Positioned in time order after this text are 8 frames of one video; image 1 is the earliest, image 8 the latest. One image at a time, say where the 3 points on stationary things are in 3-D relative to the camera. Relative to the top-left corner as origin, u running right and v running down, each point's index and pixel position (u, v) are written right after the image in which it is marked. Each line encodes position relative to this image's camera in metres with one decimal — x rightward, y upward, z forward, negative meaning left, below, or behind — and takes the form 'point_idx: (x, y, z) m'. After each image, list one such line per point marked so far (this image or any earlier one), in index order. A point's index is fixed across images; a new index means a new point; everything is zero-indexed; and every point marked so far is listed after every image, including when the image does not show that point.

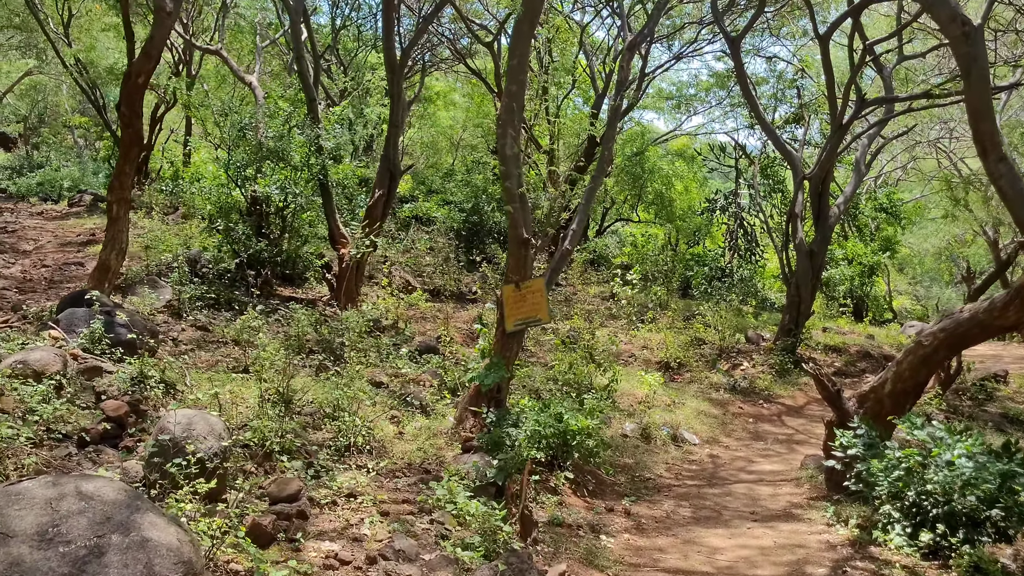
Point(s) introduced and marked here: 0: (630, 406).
0: (+0.9, -0.9, +7.5) m
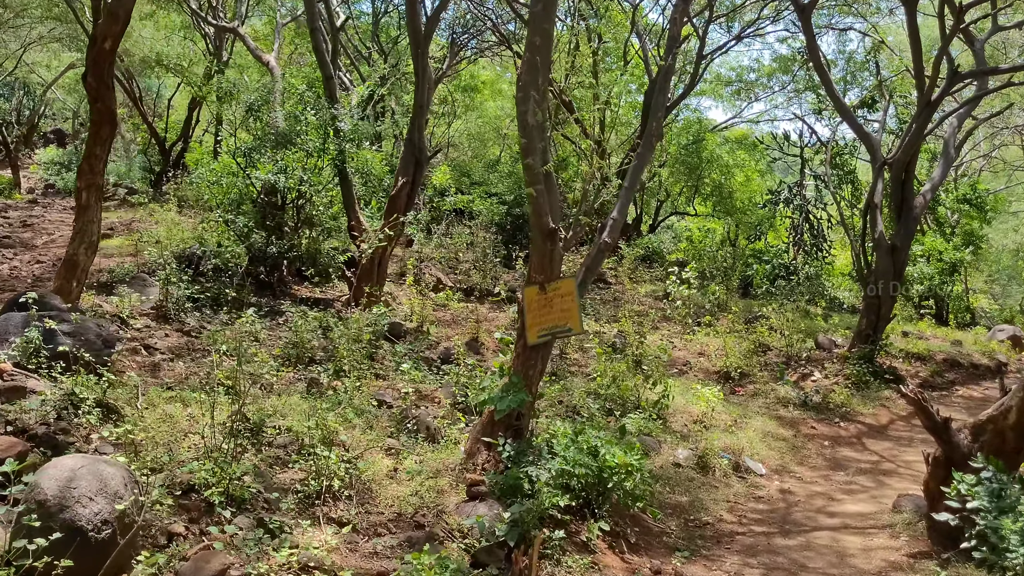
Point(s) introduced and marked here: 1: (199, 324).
0: (+1.1, -0.9, +6.4) m
1: (-2.0, -0.2, +6.4) m
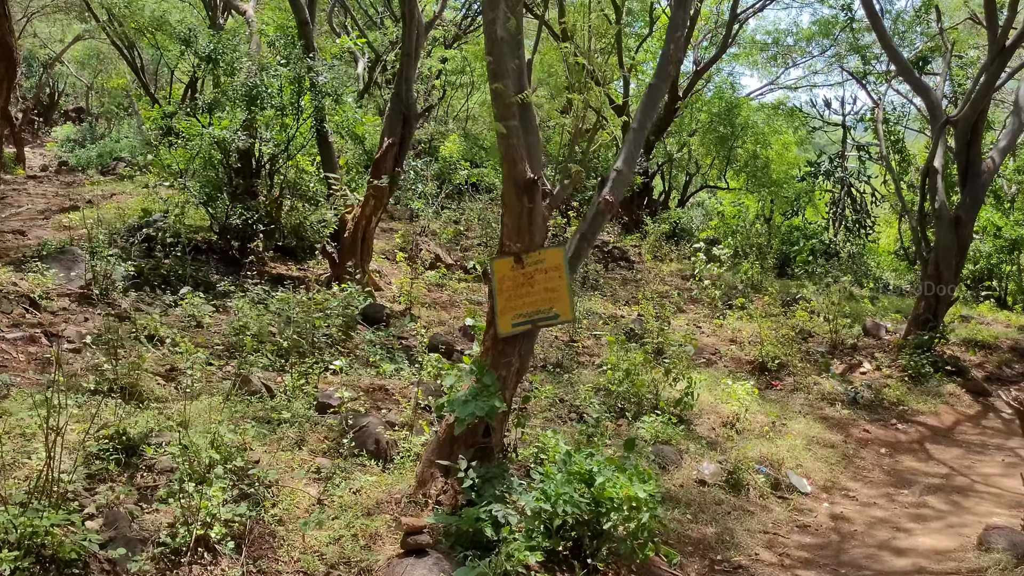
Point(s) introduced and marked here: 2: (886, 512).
0: (+1.1, -0.8, +5.3) m
1: (-2.1, -0.1, +5.3) m
2: (+1.7, -1.0, +4.6) m
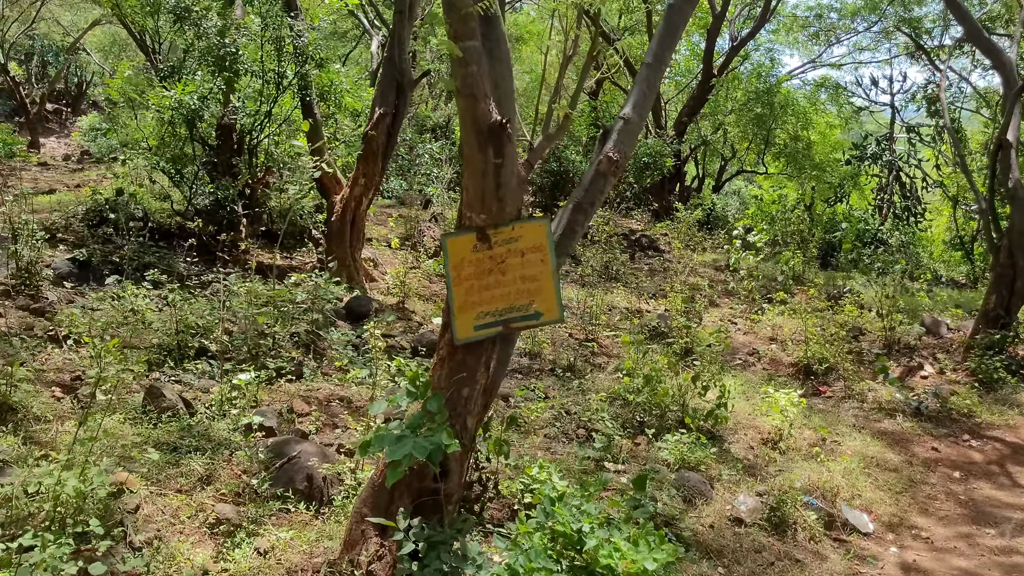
0: (+1.0, -0.8, +4.4) m
1: (-2.1, 0.0, +4.5) m
2: (+1.7, -1.0, +3.6) m
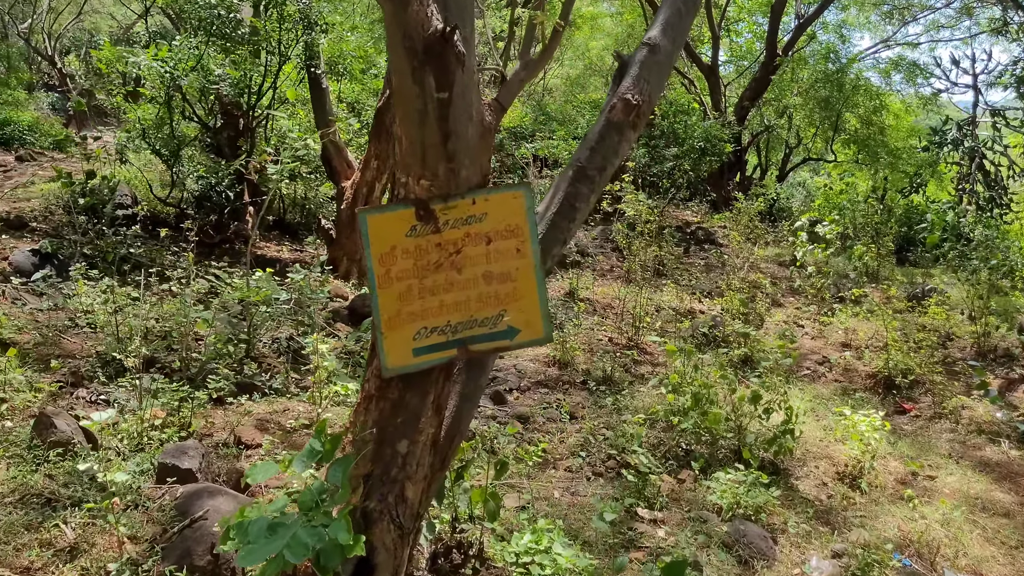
0: (+1.1, -0.8, +3.5) m
1: (-2.0, 0.0, +3.9) m
2: (+1.7, -1.0, +2.7) m
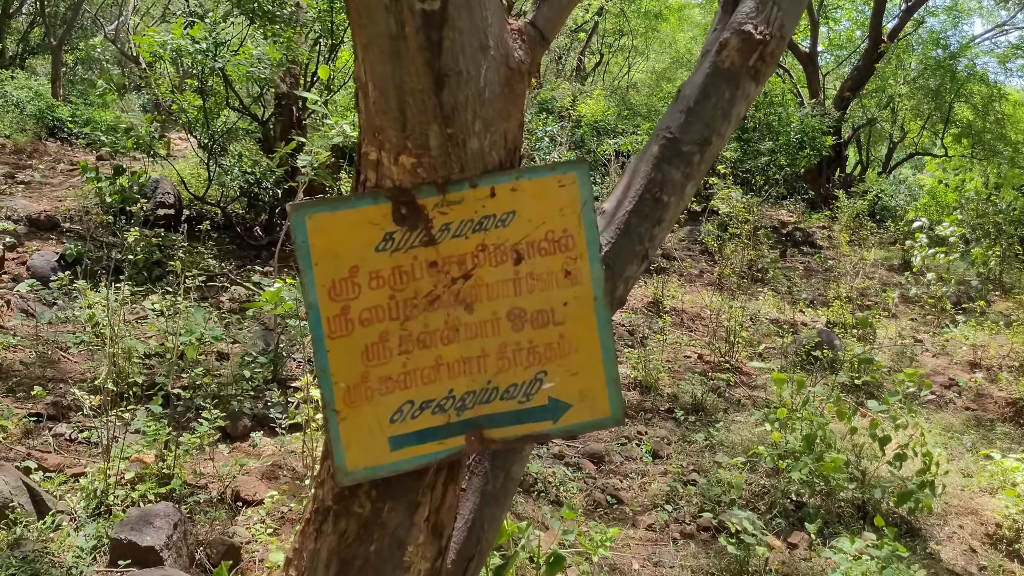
0: (+1.3, -0.8, +2.8) m
1: (-1.8, -0.1, +3.4) m
2: (+1.8, -1.1, +2.0) m
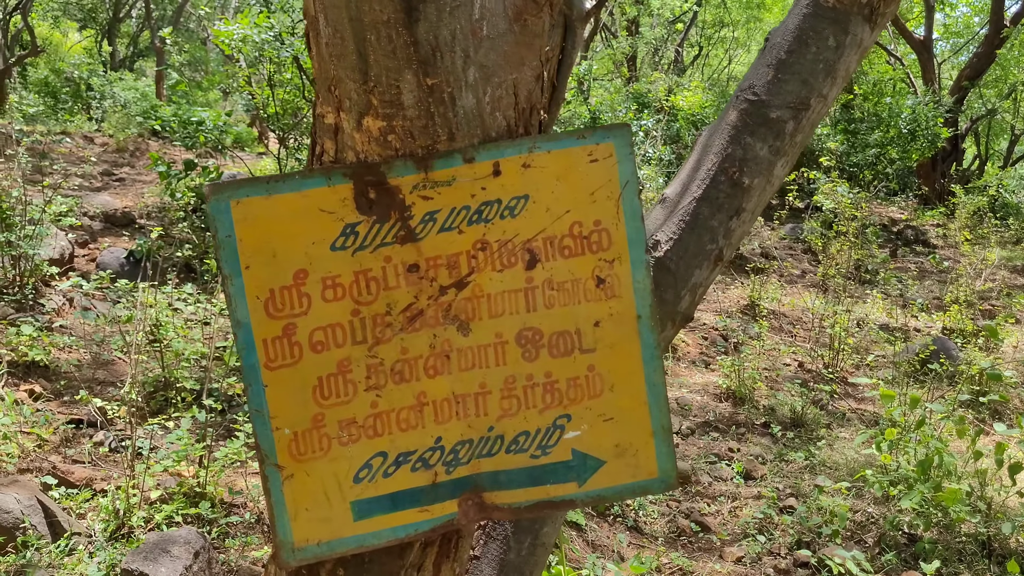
0: (+1.5, -0.8, +2.4) m
1: (-1.5, -0.1, +3.3) m
2: (+1.9, -1.1, +1.5) m
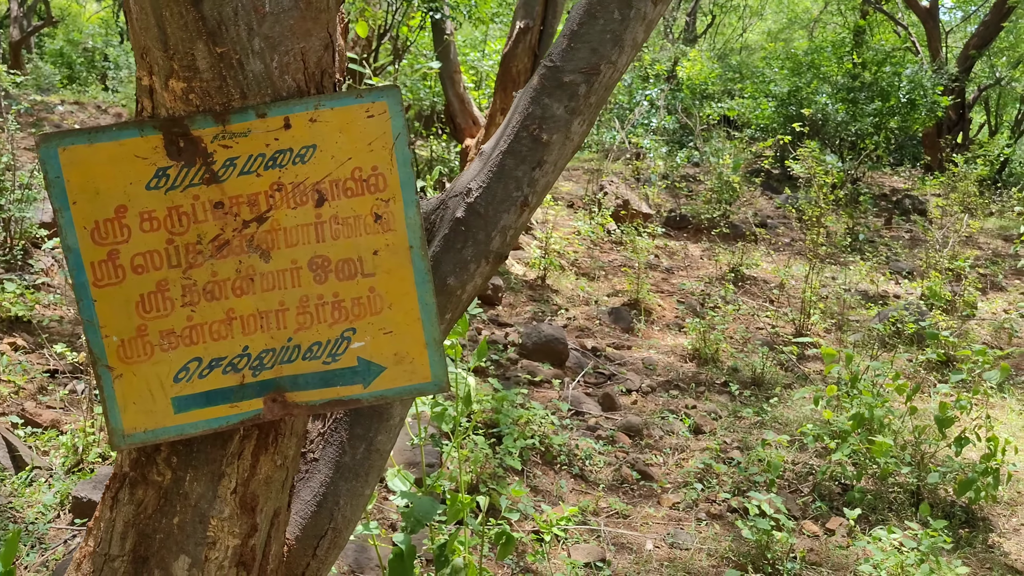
0: (+1.3, -0.7, +2.5) m
1: (-1.6, +0.1, +3.5) m
2: (+1.8, -1.0, +1.7) m
